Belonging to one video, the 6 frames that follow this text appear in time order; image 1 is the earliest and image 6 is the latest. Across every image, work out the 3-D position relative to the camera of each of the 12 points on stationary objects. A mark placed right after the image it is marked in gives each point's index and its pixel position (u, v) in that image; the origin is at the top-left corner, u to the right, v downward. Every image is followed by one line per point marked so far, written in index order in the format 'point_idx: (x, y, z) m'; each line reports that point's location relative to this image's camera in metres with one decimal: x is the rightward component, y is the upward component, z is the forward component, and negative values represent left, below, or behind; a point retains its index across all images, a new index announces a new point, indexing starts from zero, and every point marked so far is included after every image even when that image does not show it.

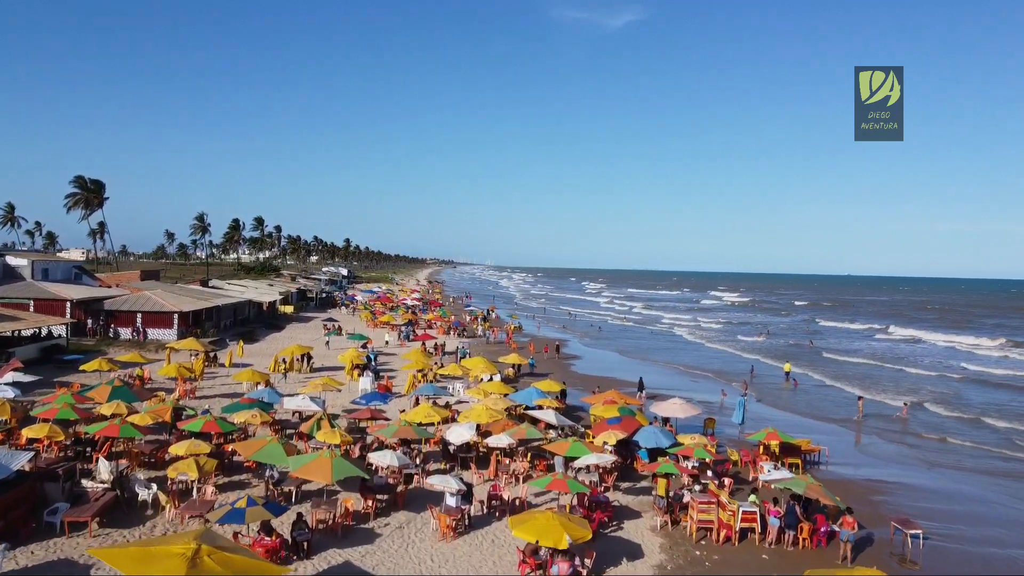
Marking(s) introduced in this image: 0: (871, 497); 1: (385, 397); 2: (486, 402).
0: (+19.0, -11.1, +12.9) m
1: (-9.1, -7.8, +17.4) m
2: (-1.8, -8.0, +17.0) m
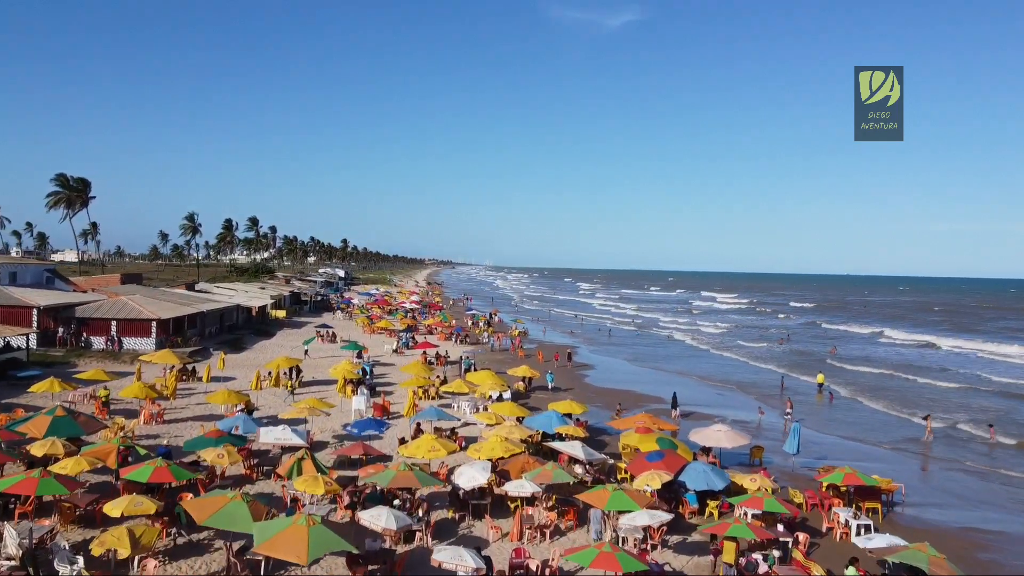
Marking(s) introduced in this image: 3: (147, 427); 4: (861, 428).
0: (+20.1, -11.6, +10.6) m
1: (-8.1, -8.3, +14.9) m
2: (-0.8, -8.6, +14.6) m
3: (-25.6, -9.8, +17.1) m
4: (+28.2, -11.3, +19.7) m
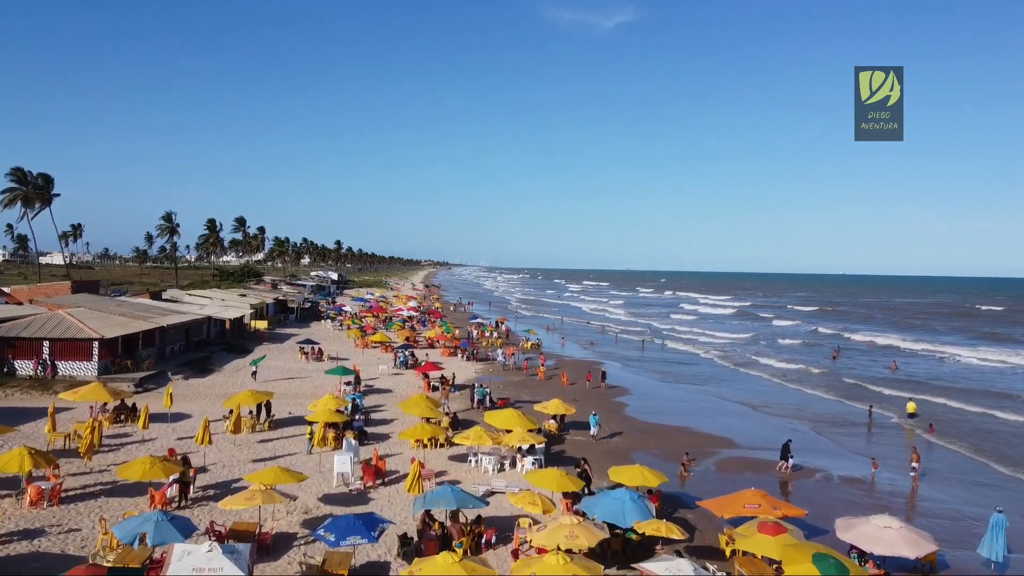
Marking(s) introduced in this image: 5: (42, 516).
0: (+22.5, -12.5, +5.8) m
1: (-5.7, -9.4, +9.8) m
2: (+1.6, -9.6, +9.6) m
3: (-23.2, -10.9, +11.7) m
4: (+30.5, -12.2, +15.1) m
5: (-22.6, -11.0, +11.7) m
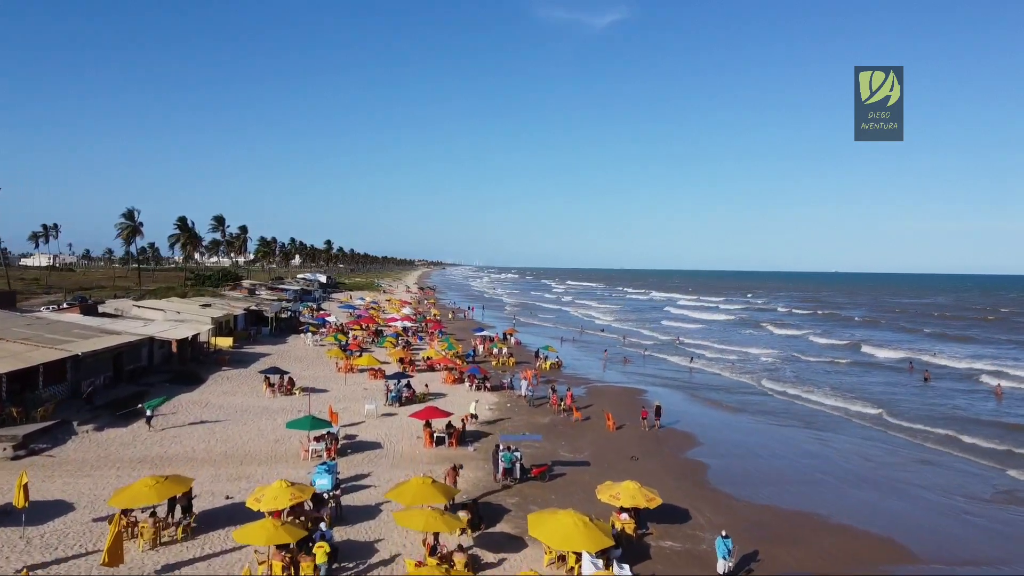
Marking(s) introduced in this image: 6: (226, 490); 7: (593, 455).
0: (+25.5, -13.7, -0.3) m
1: (-2.8, -10.7, +3.1) m
2: (+4.5, -10.9, +3.0) m
3: (-20.4, -12.3, +4.7) m
4: (+33.3, -13.5, +9.1) m
5: (-19.8, -12.4, +4.7) m
6: (-17.6, -12.3, +15.0) m
7: (+5.9, -12.2, +17.8) m
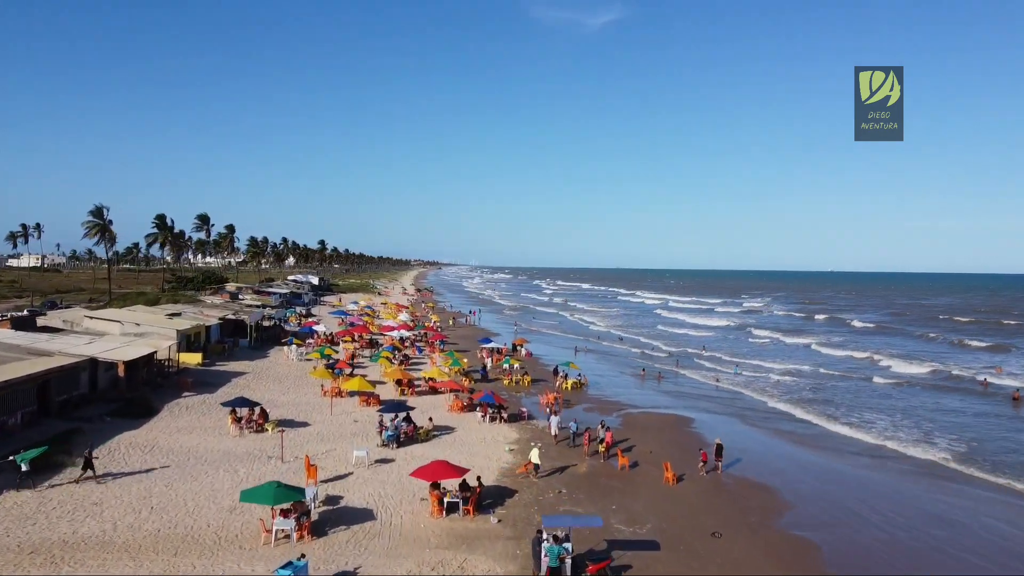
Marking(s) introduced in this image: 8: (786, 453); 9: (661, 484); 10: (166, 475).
0: (+27.8, -14.6, -4.6) m
1: (-0.5, -11.7, -1.5) m
2: (+6.8, -11.8, -1.5) m
3: (-18.1, -13.3, -0.1) m
4: (+35.5, -14.3, +4.9) m
5: (-17.5, -13.3, -0.2) m
6: (-15.5, -13.2, +10.1) m
7: (+8.0, -13.2, +13.3) m
8: (+21.7, -13.0, +19.0) m
9: (+9.9, -13.0, +16.1) m
10: (-23.6, -12.7, +16.6) m
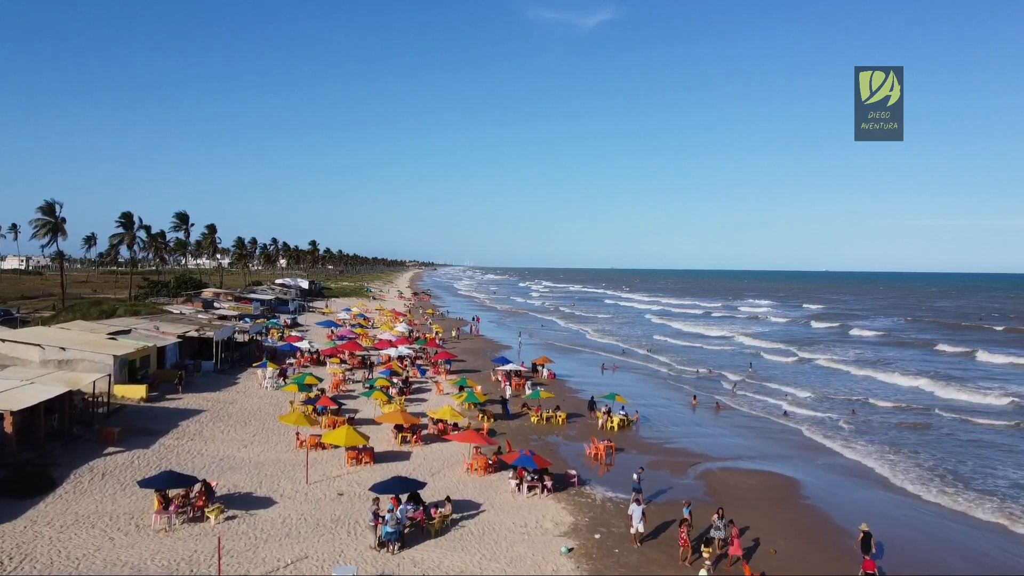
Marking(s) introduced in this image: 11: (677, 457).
0: (+31.4, -15.6, -10.3) m
1: (+3.0, -12.9, -7.6) m
2: (+10.3, -13.0, -7.5) m
3: (-14.6, -14.6, -6.6) m
4: (+38.9, -15.4, -0.6) m
5: (-14.0, -14.6, -6.6) m
6: (-12.2, -14.5, +3.7) m
7: (+11.3, -14.4, +7.3) m
8: (+24.9, -14.2, +13.2) m
9: (+13.1, -14.2, +10.1) m
10: (-20.4, -14.1, +10.1) m
11: (+13.3, -13.4, +19.8) m
